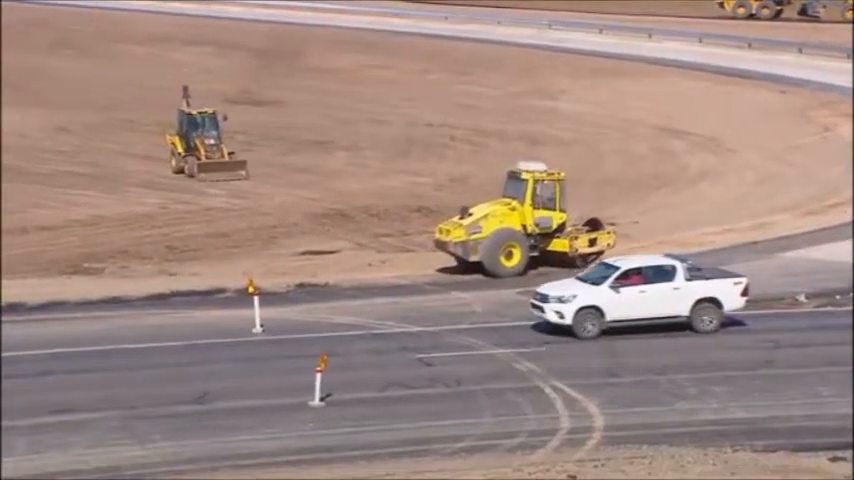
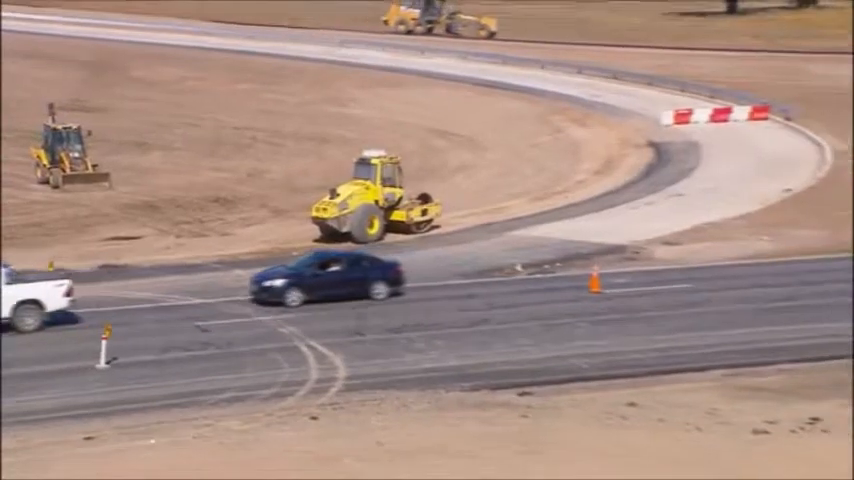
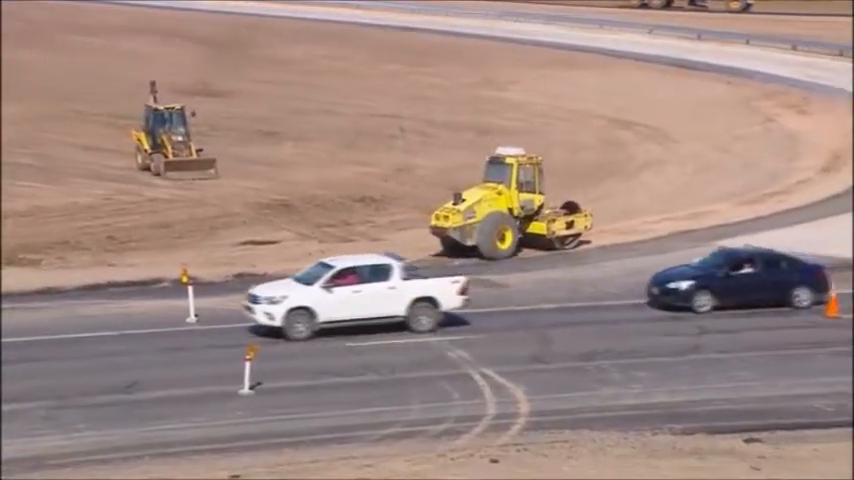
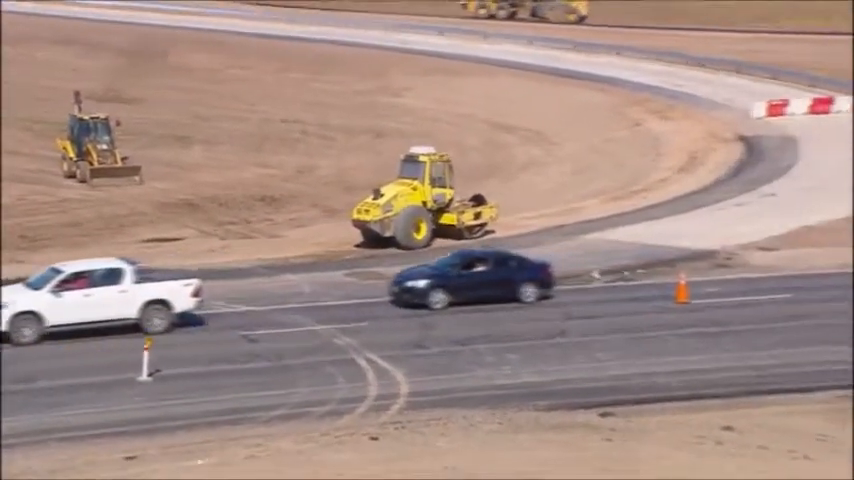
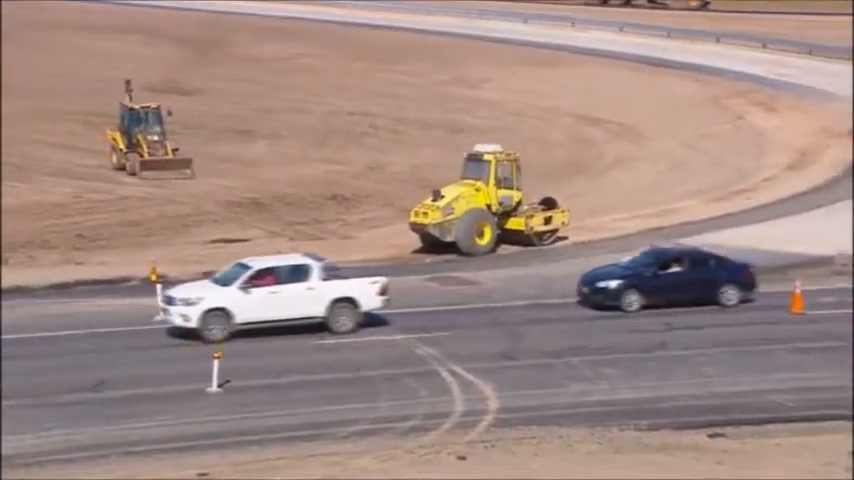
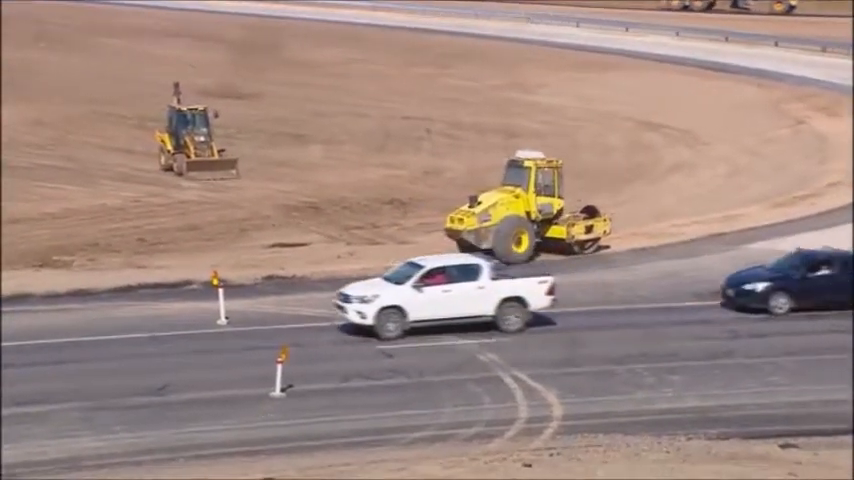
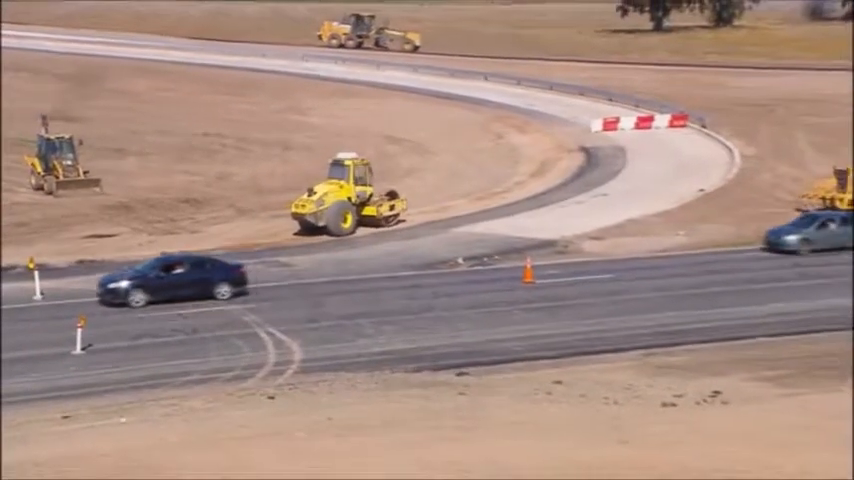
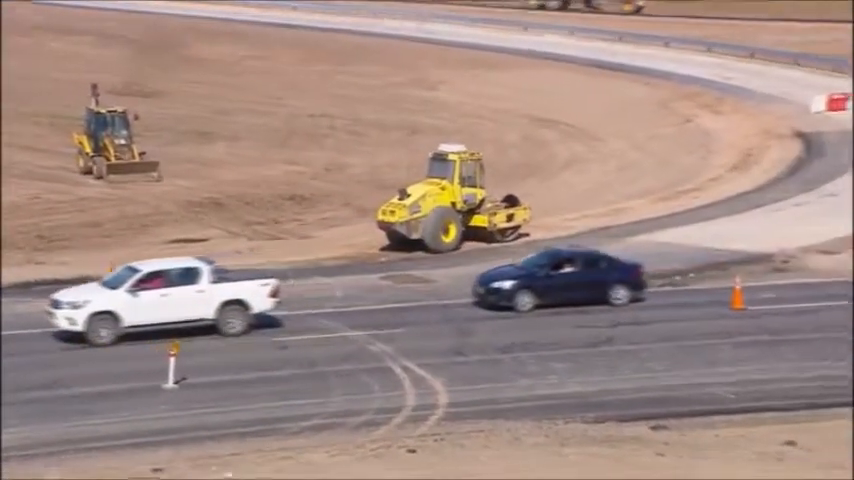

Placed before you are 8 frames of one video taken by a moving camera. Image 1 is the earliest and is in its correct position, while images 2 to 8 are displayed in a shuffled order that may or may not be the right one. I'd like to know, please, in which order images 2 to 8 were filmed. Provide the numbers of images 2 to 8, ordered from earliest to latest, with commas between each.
6, 3, 5, 8, 4, 2, 7
